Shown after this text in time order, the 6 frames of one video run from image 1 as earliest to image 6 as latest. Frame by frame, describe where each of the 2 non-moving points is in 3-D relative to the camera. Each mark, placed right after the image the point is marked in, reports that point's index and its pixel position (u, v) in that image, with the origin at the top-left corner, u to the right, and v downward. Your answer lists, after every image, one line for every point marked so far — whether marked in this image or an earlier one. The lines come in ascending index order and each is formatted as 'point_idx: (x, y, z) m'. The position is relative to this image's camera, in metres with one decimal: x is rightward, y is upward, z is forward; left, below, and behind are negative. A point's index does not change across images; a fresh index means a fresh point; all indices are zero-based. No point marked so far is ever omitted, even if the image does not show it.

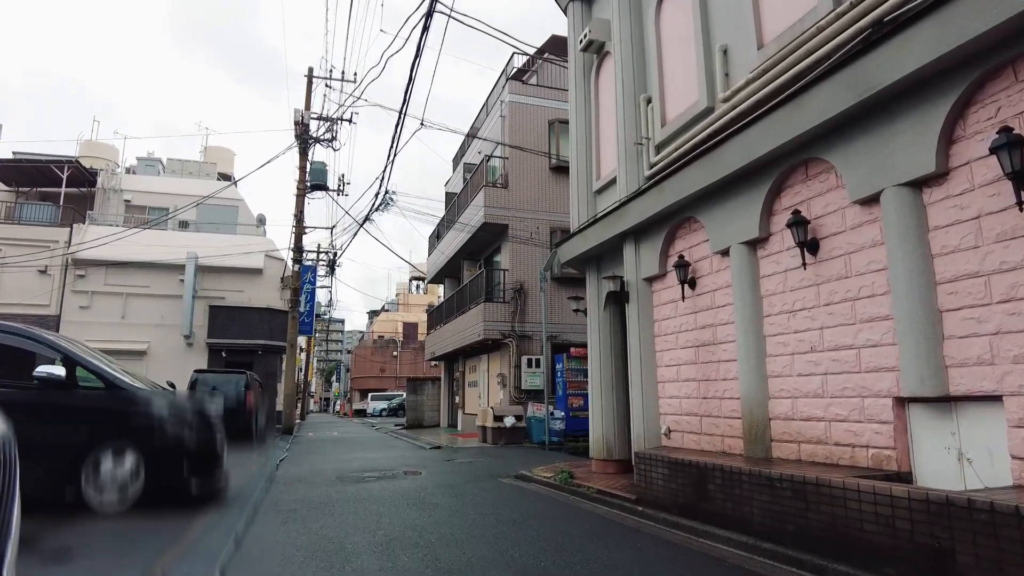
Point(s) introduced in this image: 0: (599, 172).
0: (+1.2, +1.5, +8.6) m
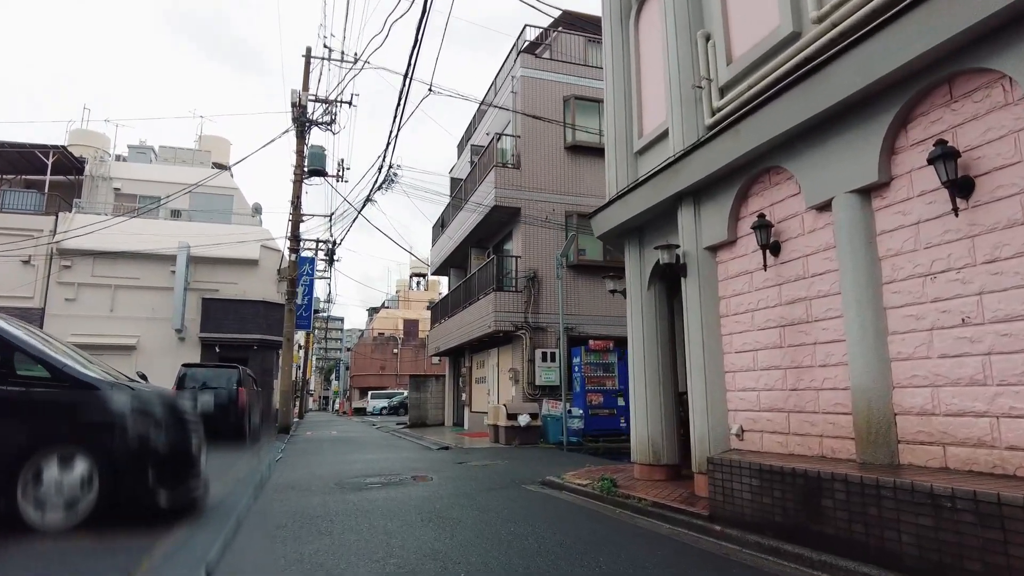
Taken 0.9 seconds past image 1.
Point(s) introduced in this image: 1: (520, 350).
0: (+1.5, +1.8, +7.4) m
1: (+0.2, -1.4, +15.0) m
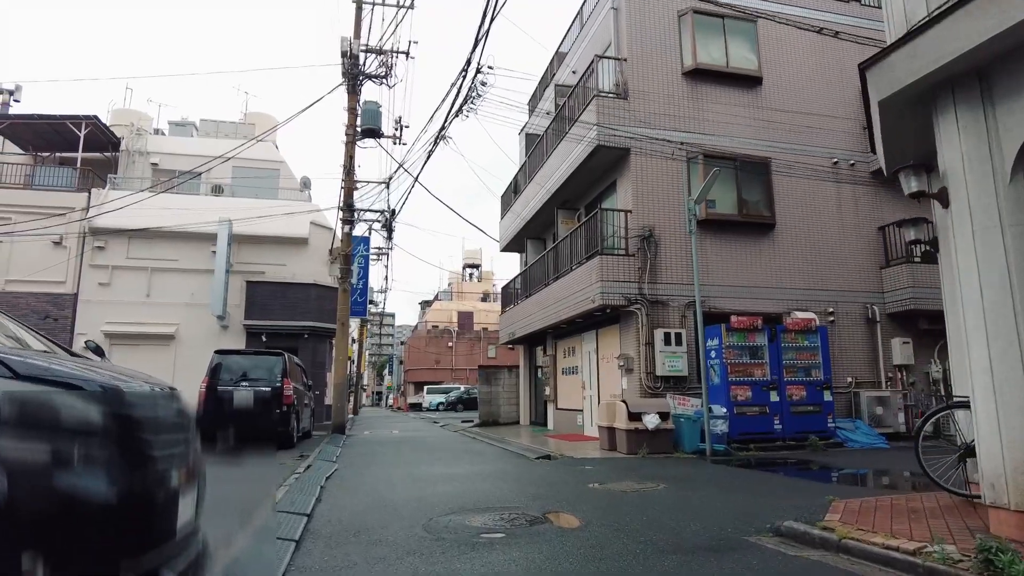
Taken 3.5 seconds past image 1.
0: (+2.8, +2.4, +4.0) m
1: (+2.1, -0.7, +11.7) m
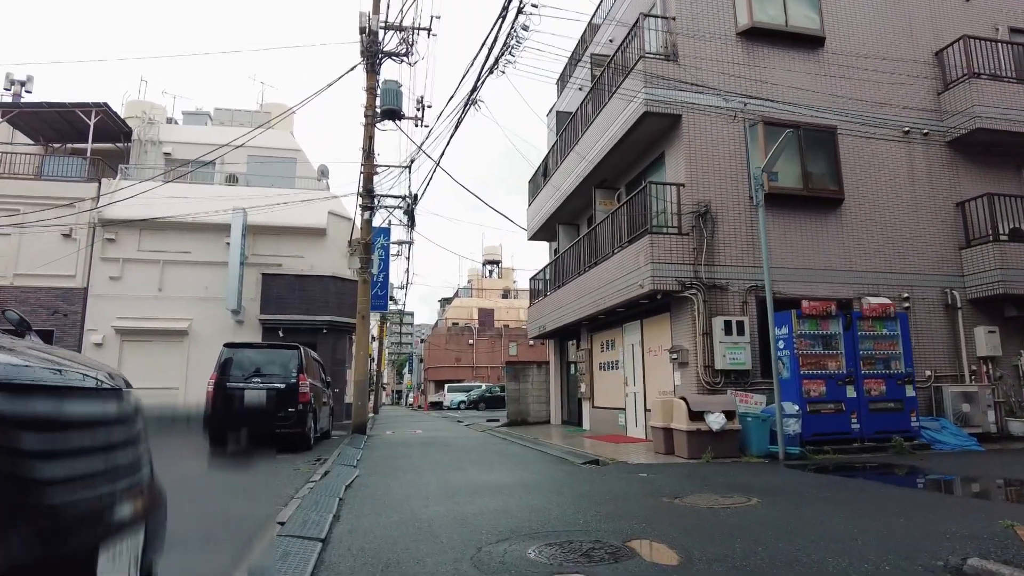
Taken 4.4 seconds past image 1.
0: (+3.2, +2.6, +2.7) m
1: (+2.8, -0.5, +10.4) m
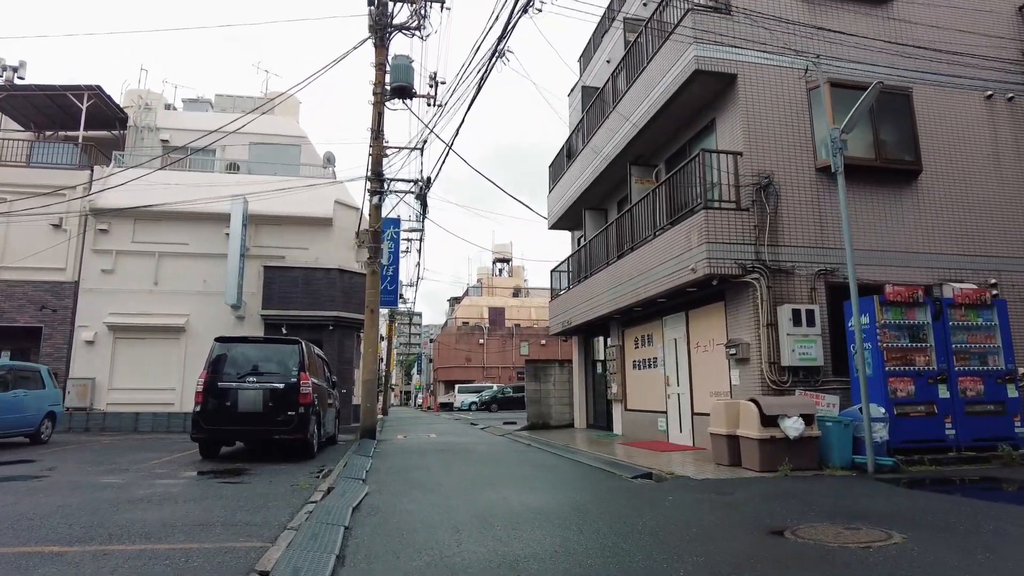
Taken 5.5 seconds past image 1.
0: (+3.6, +2.9, +1.3) m
1: (+3.2, -0.3, +9.0) m
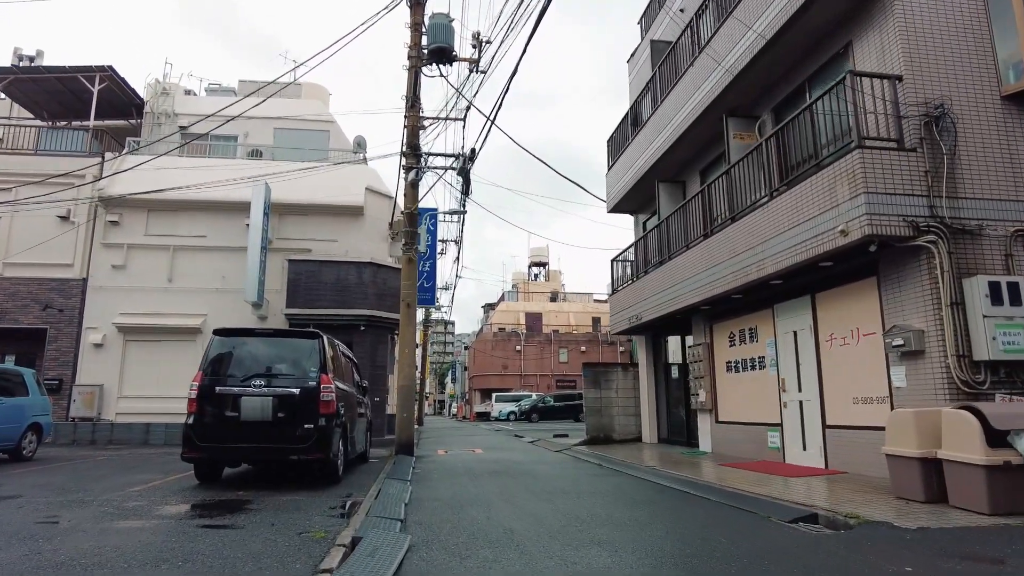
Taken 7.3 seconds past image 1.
0: (+4.0, +3.3, -1.1) m
1: (+4.0, +0.1, +6.6) m
